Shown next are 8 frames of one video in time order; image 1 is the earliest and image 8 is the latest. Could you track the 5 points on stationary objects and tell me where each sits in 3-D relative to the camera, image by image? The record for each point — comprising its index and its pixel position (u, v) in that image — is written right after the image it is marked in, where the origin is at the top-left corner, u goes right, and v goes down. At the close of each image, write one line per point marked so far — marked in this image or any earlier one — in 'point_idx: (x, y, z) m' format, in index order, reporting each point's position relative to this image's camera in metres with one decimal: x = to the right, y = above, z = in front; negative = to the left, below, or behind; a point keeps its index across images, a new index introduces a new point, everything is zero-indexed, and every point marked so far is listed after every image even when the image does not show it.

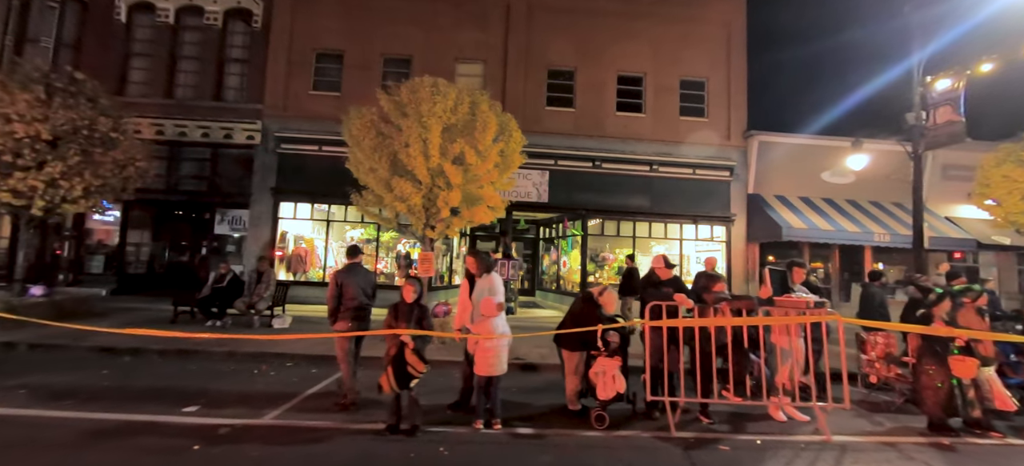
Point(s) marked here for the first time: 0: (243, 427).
0: (-2.6, -1.9, +4.0) m
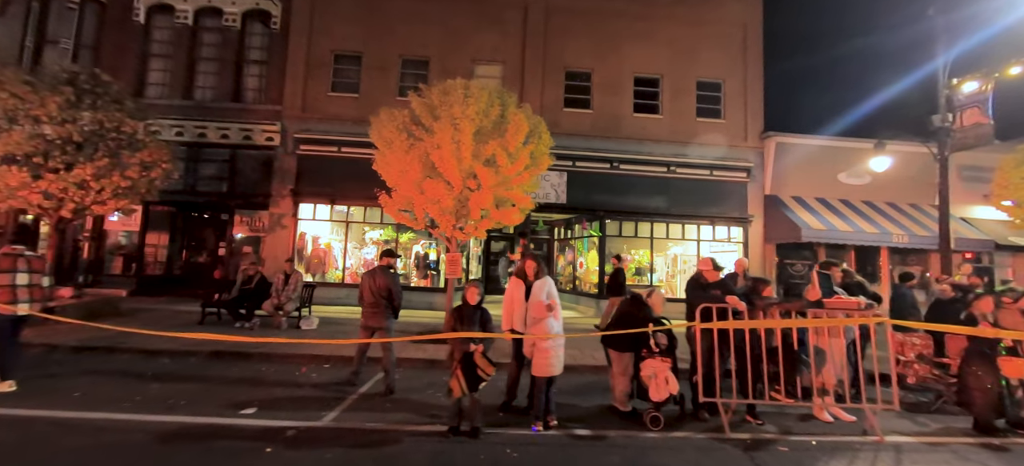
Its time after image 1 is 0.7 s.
0: (-2.0, -2.0, +4.0) m
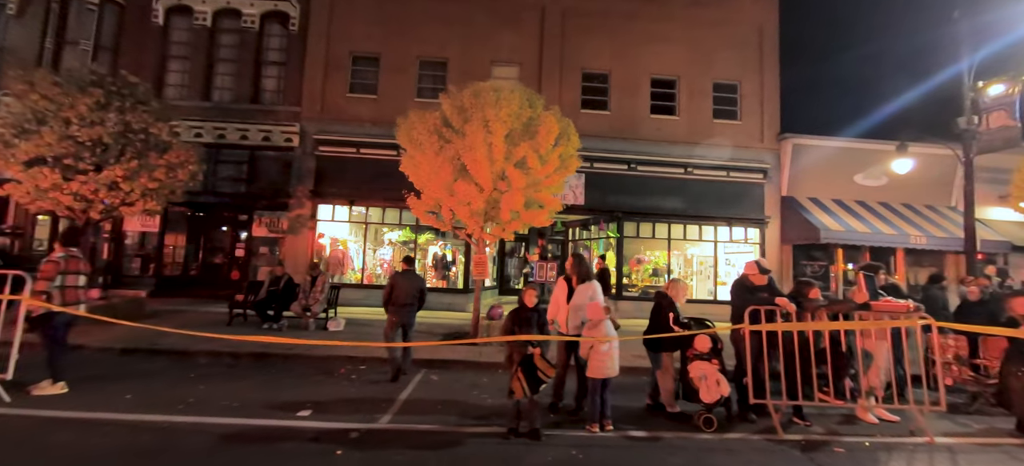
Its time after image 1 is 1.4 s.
0: (-1.4, -2.0, +4.0) m
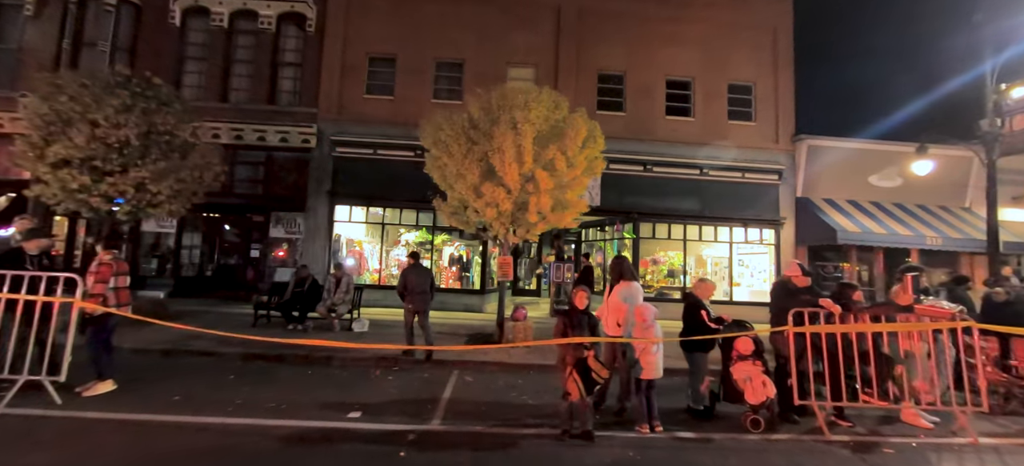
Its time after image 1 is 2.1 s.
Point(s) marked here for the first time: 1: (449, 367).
0: (-0.8, -2.0, +4.1) m
1: (-1.1, -2.3, +7.0) m
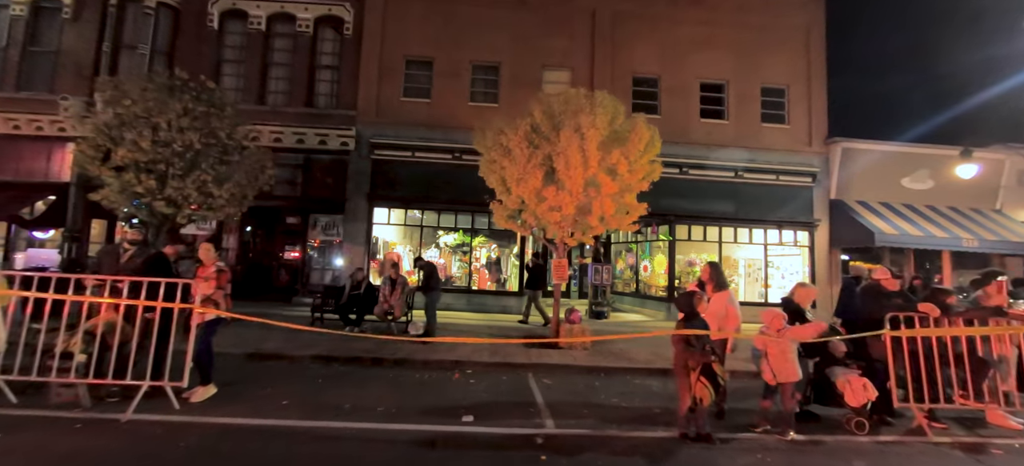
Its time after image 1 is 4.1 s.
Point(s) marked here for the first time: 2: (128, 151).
0: (+0.4, -2.1, +4.1) m
1: (+0.2, -2.4, +7.1) m
2: (-7.6, +1.6, +7.9) m
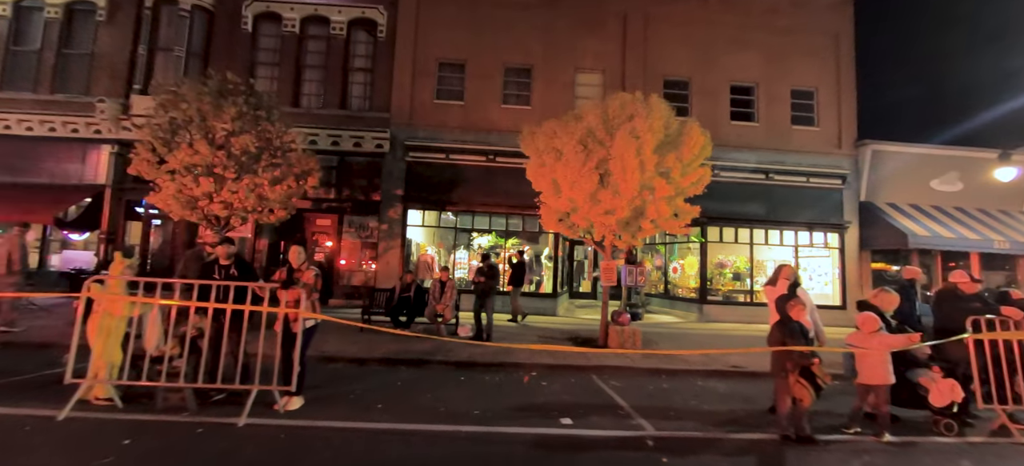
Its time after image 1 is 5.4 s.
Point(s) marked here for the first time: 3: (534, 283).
0: (+1.6, -2.1, +4.2) m
1: (+1.3, -2.5, +7.1) m
2: (-6.5, +1.6, +8.0) m
3: (+0.7, -1.7, +13.4) m
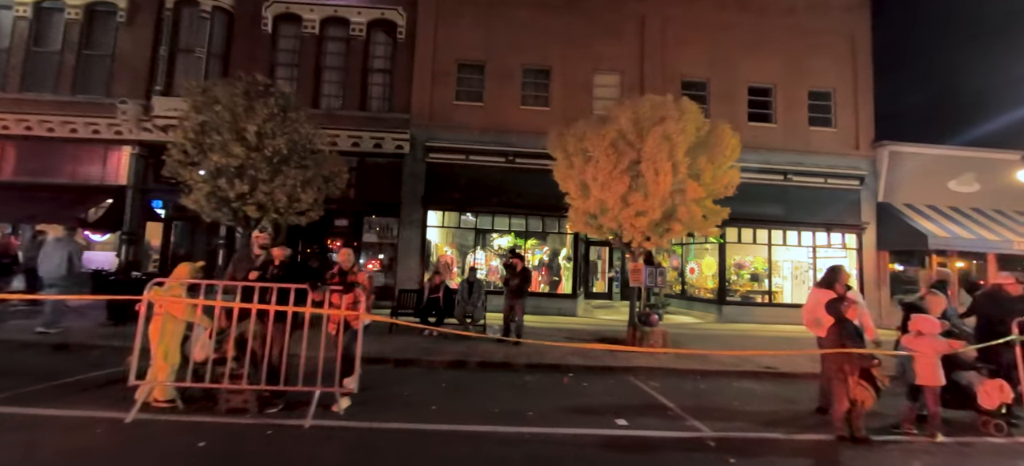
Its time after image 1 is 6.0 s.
0: (+2.2, -2.2, +4.2) m
1: (+2.0, -2.5, +7.2) m
2: (-5.8, +1.5, +8.0) m
3: (+1.3, -1.7, +13.5) m
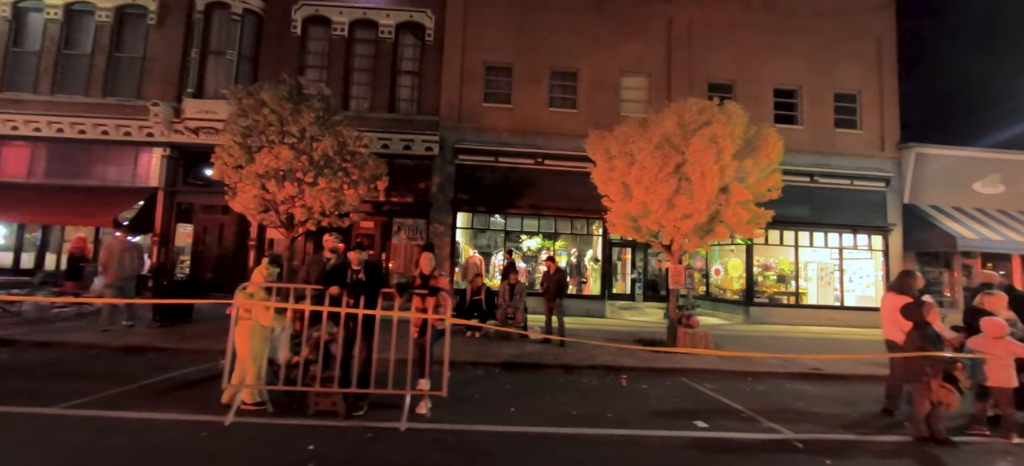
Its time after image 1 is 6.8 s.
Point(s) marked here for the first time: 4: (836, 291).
0: (+3.2, -2.2, +4.3) m
1: (+2.9, -2.6, +7.2) m
2: (-4.9, +1.5, +8.0) m
3: (+2.3, -1.7, +13.5) m
4: (+11.2, -2.0, +13.9) m
